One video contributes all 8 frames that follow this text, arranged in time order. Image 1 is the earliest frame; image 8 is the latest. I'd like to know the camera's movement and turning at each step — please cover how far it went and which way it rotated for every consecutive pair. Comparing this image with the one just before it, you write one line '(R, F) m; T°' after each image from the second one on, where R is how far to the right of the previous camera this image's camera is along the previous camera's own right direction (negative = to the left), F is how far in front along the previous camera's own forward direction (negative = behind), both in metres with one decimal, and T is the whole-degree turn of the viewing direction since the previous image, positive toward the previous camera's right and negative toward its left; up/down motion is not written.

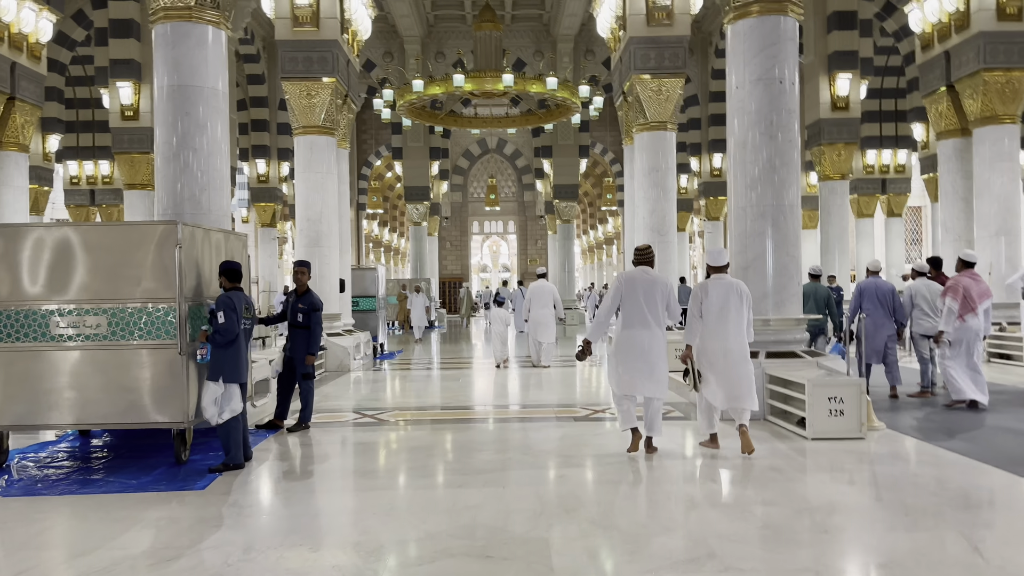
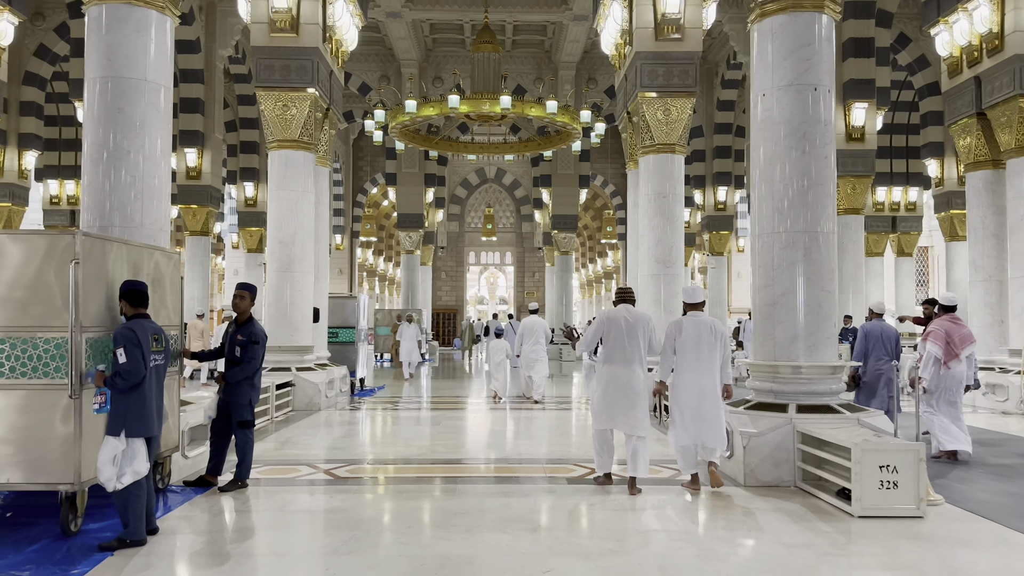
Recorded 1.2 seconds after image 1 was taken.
(+0.1, +0.9) m; 0°
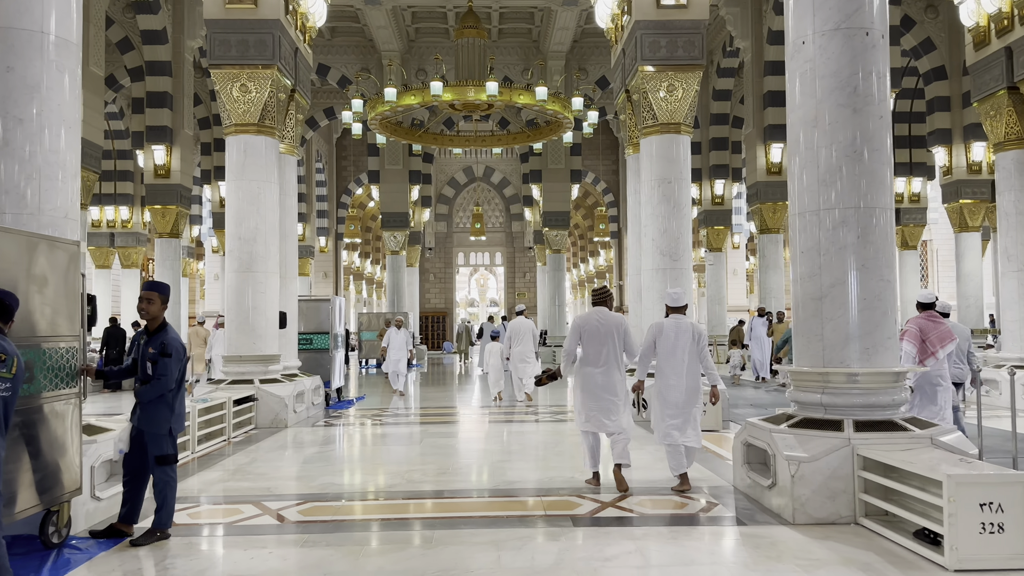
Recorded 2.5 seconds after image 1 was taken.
(0.0, +1.0) m; +1°
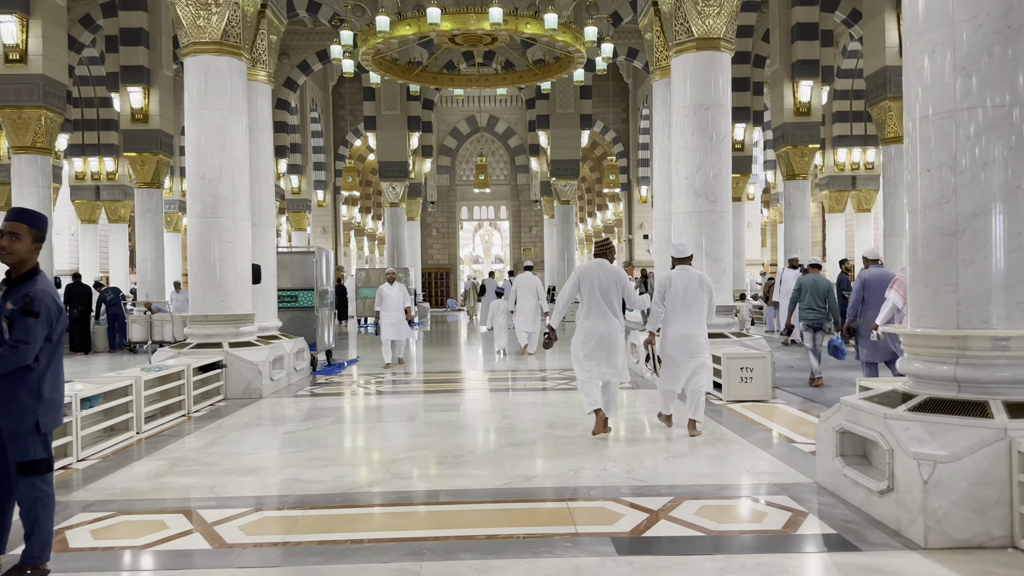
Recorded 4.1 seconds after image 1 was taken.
(0.0, +1.2) m; 0°
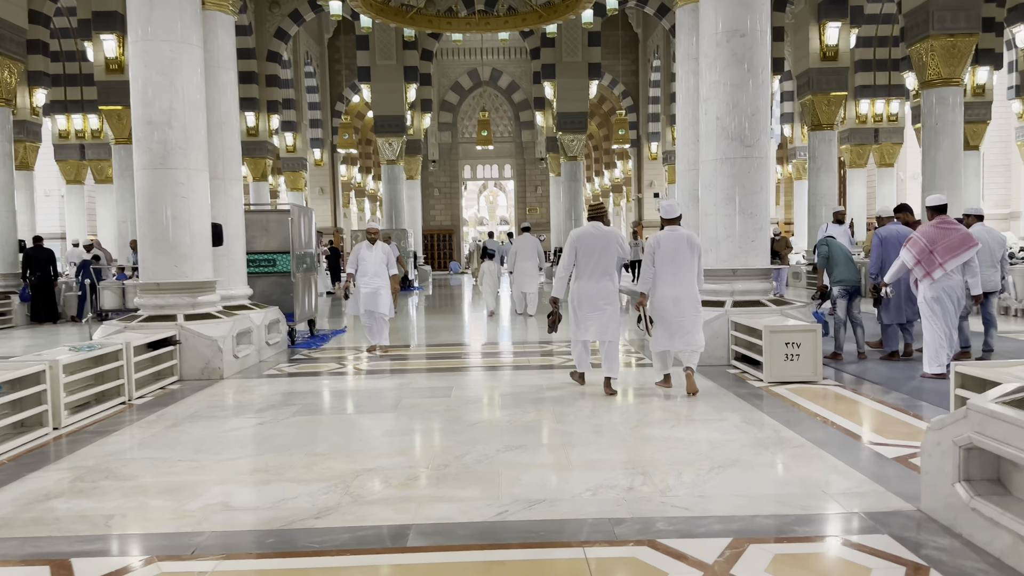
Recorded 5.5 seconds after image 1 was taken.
(0.0, +1.0) m; 0°
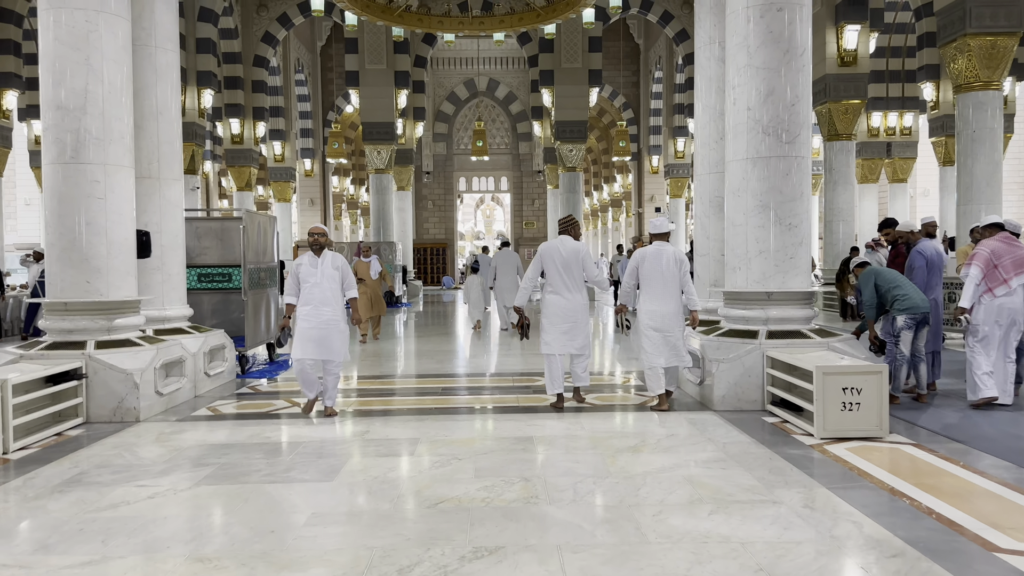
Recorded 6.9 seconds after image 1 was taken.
(+0.1, +1.1) m; 0°
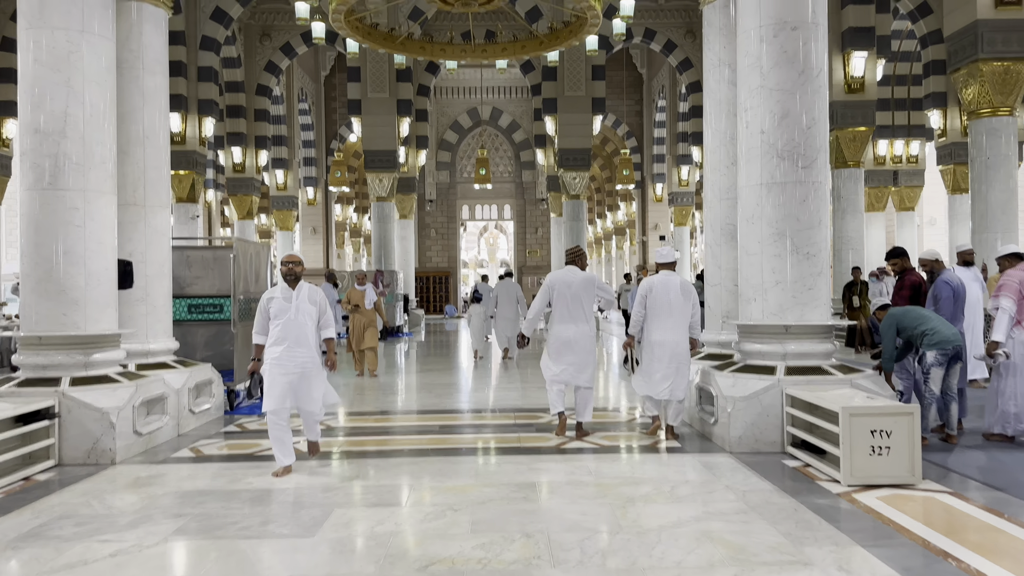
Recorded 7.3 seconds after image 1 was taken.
(0.0, +0.3) m; 0°
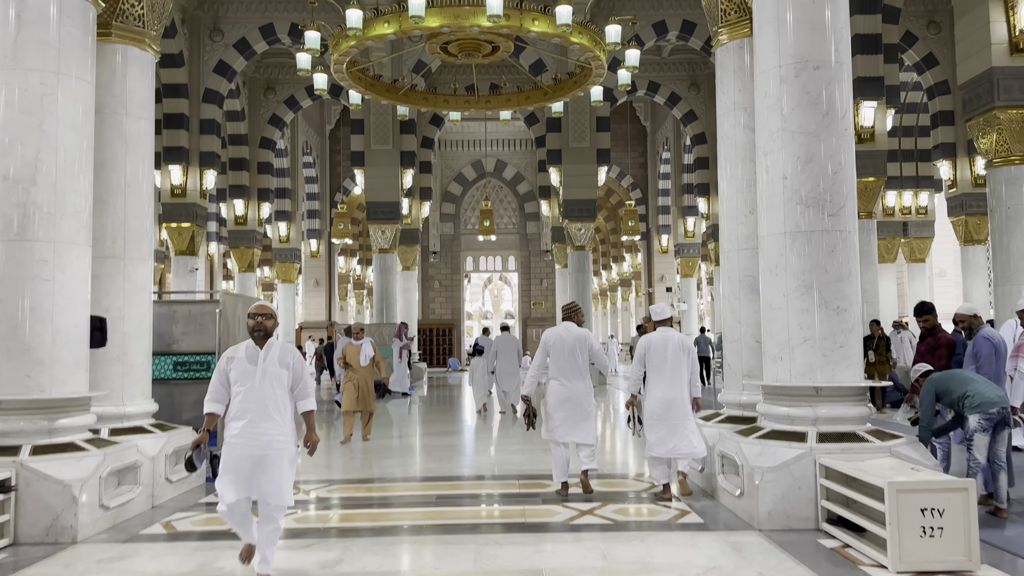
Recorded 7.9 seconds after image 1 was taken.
(0.0, +0.4) m; 0°
